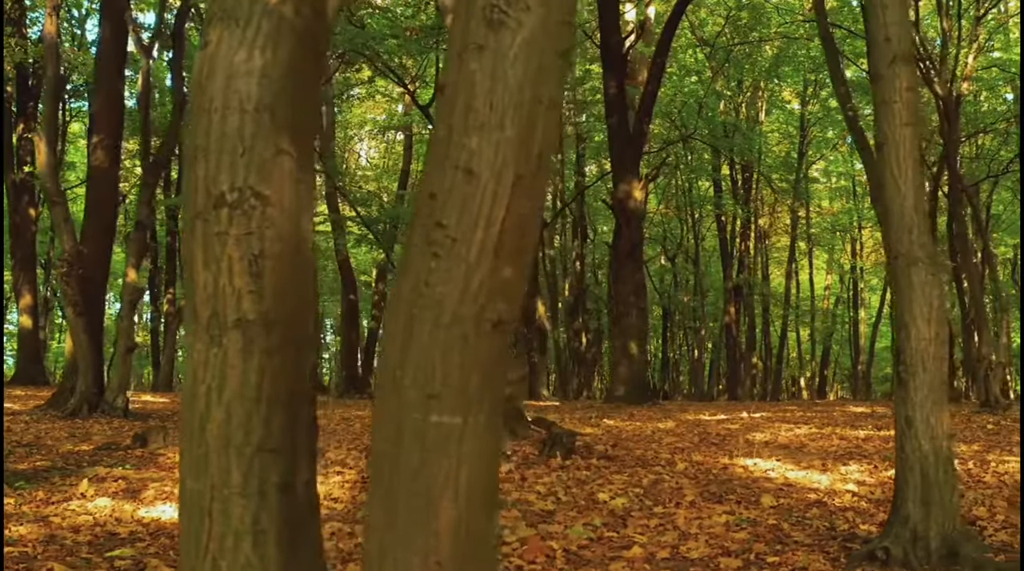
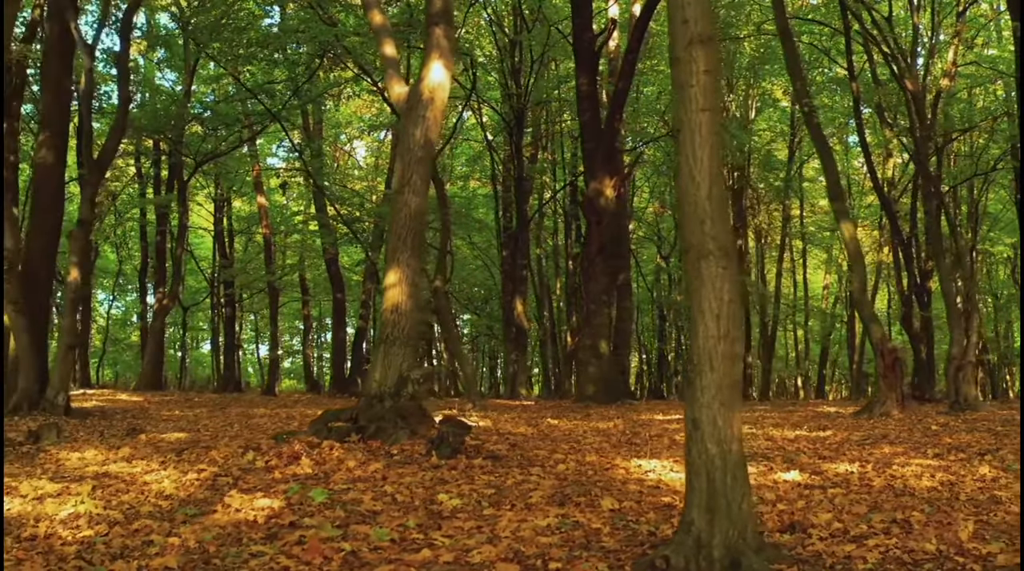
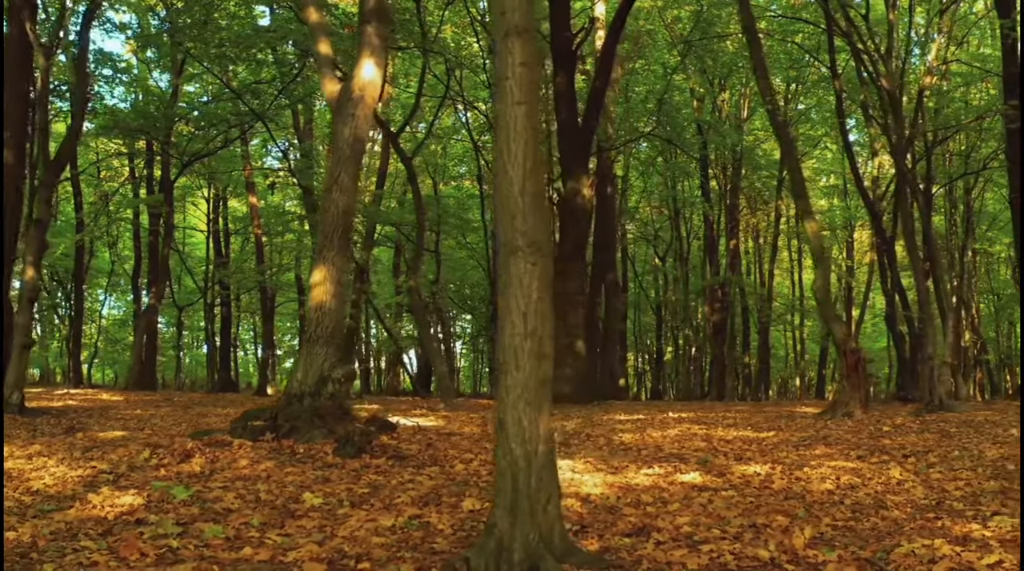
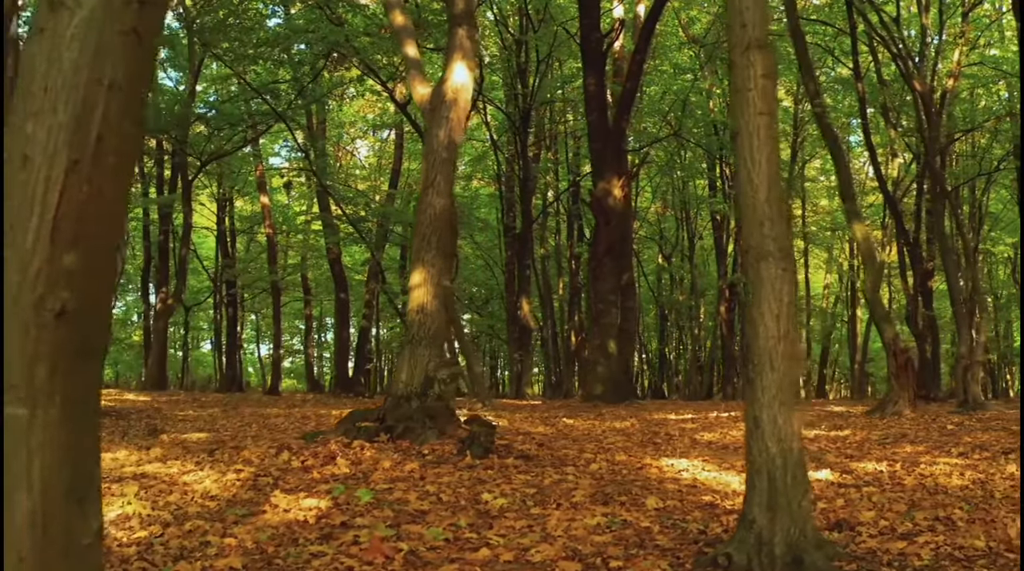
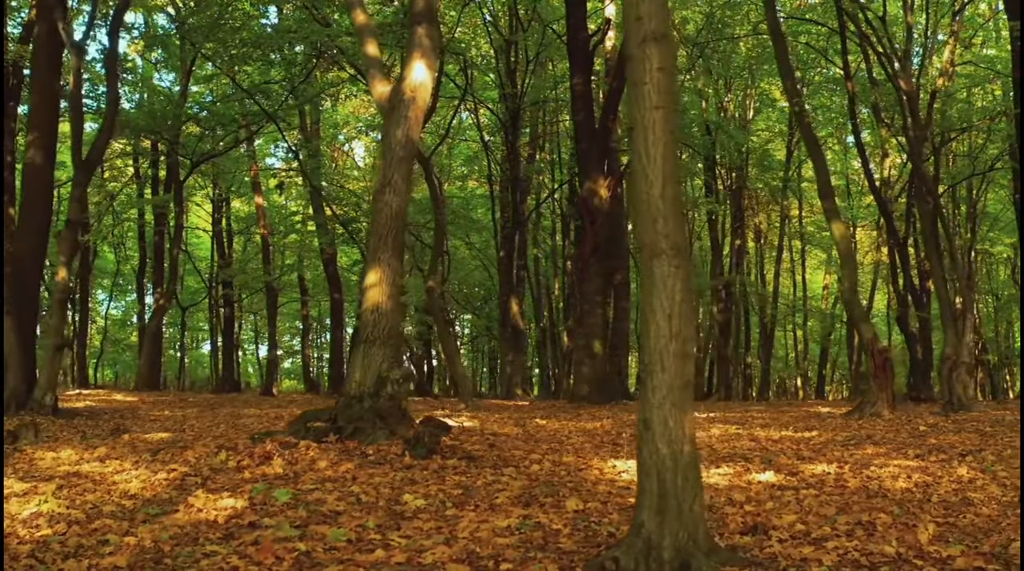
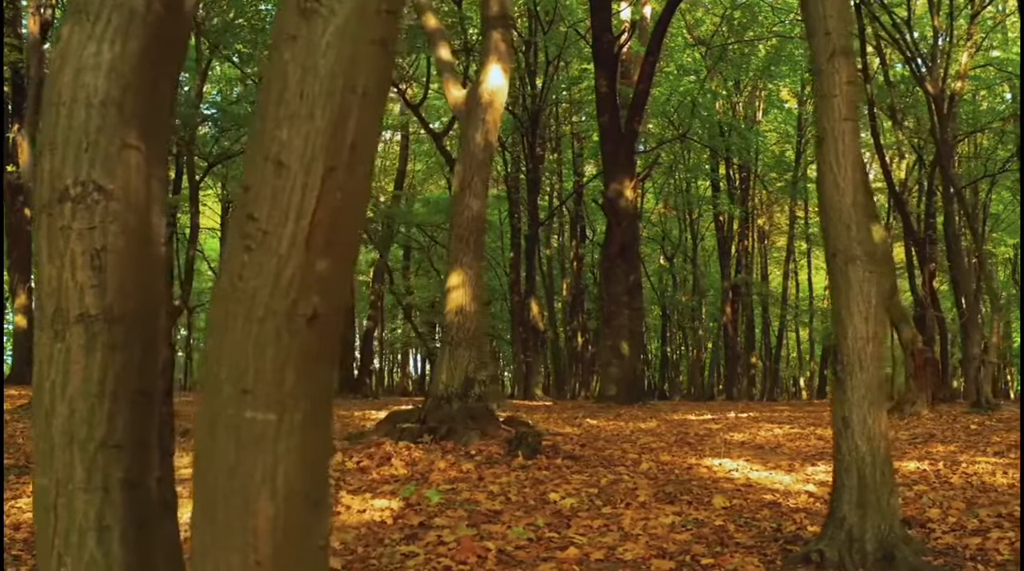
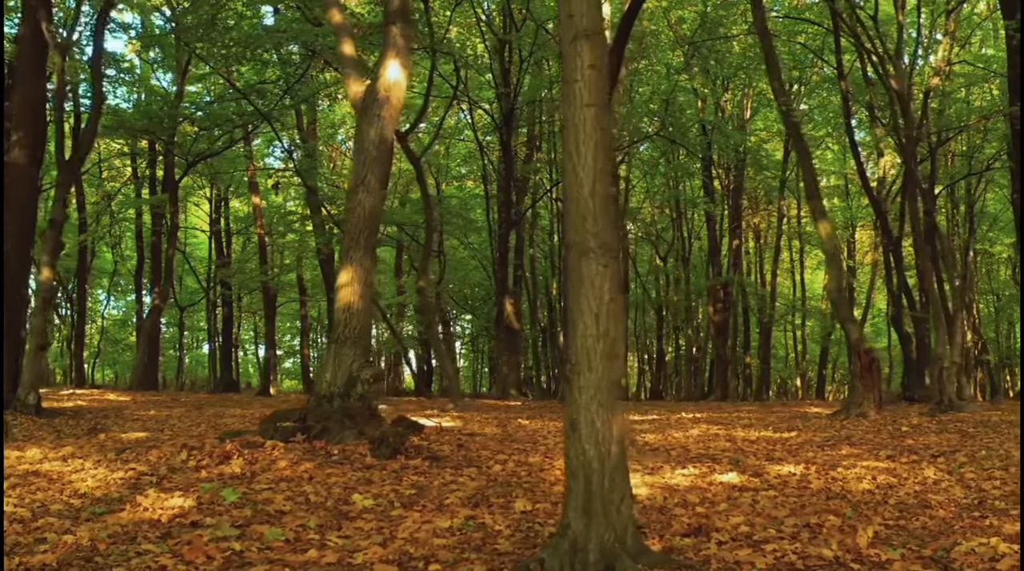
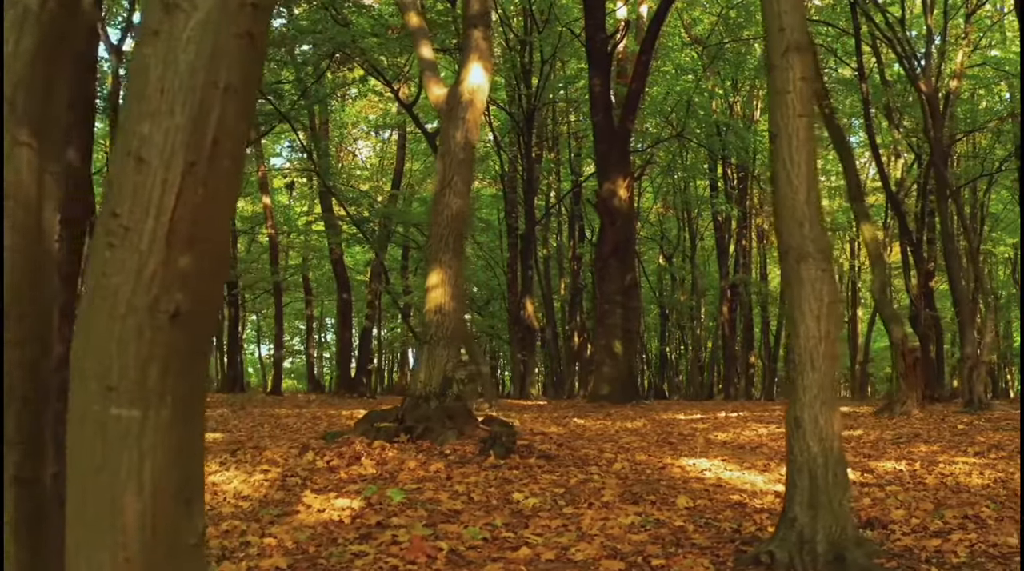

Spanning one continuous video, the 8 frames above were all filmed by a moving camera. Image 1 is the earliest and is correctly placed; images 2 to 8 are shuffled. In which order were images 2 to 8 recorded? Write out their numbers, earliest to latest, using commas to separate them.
6, 8, 4, 2, 5, 7, 3
